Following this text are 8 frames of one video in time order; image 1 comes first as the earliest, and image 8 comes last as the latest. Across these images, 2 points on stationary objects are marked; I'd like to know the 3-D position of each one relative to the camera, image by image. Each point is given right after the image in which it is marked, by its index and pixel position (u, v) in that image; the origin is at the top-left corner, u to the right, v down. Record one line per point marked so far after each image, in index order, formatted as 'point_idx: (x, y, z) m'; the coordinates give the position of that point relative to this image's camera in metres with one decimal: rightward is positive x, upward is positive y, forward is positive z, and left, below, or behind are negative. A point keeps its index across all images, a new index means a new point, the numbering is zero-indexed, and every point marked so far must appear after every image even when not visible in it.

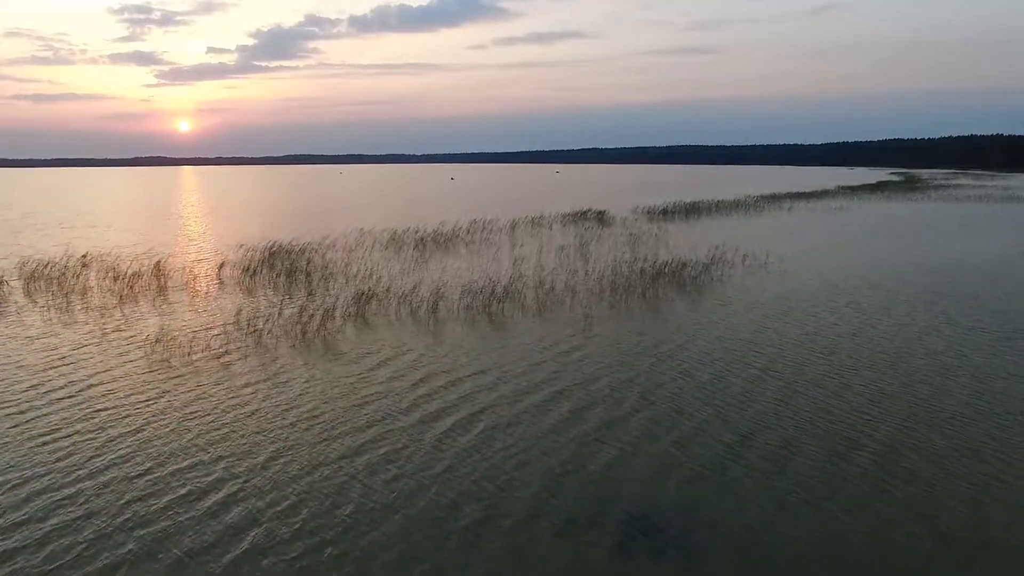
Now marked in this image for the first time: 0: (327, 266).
0: (-2.6, +0.2, +17.2) m
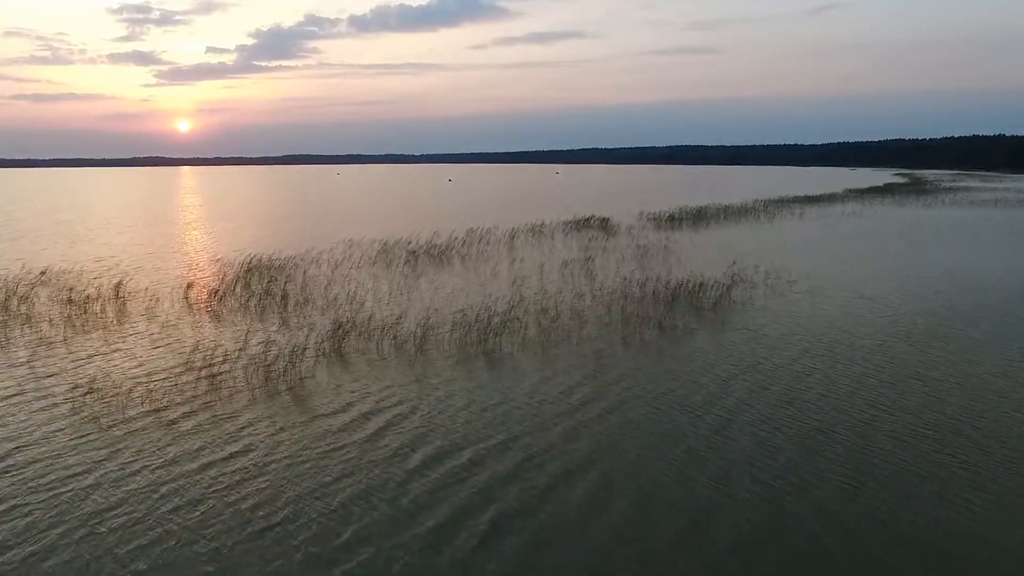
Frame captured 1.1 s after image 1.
0: (-2.6, 0.0, +15.6) m
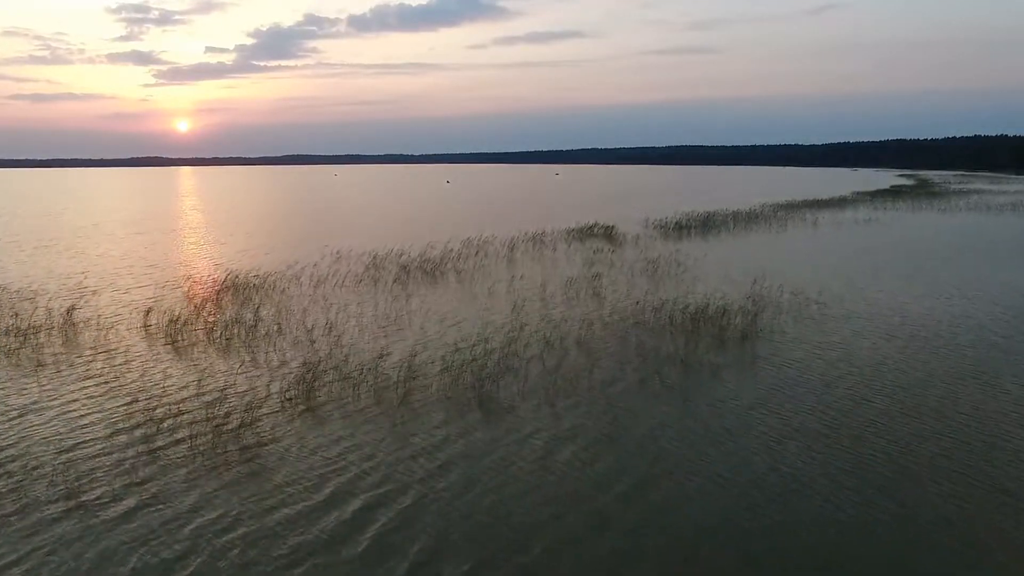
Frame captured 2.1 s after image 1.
0: (-2.6, -0.3, +14.0) m
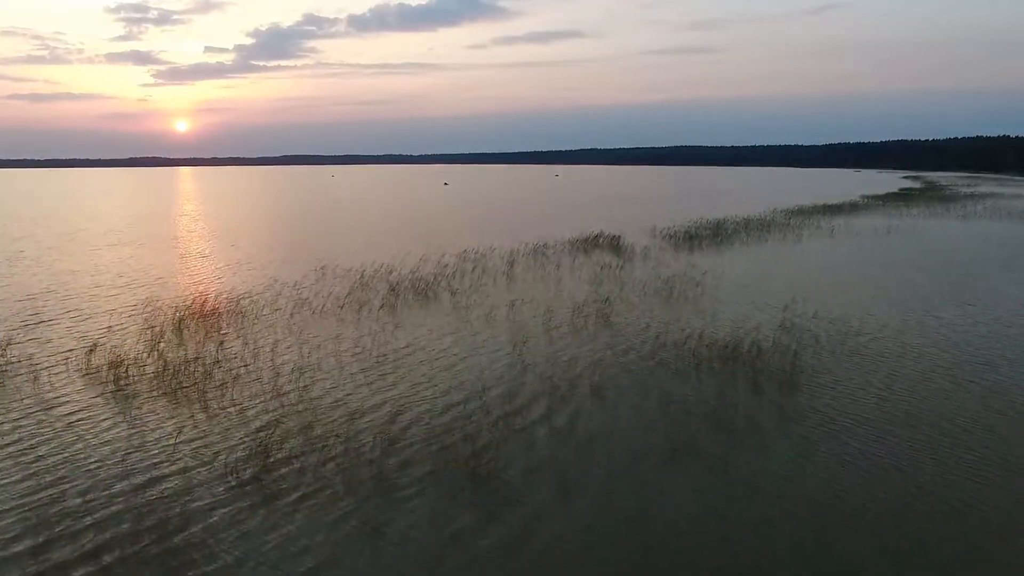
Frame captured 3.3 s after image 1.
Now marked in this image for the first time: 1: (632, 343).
0: (-2.6, -0.6, +12.2) m
1: (+1.2, -0.6, +12.4) m
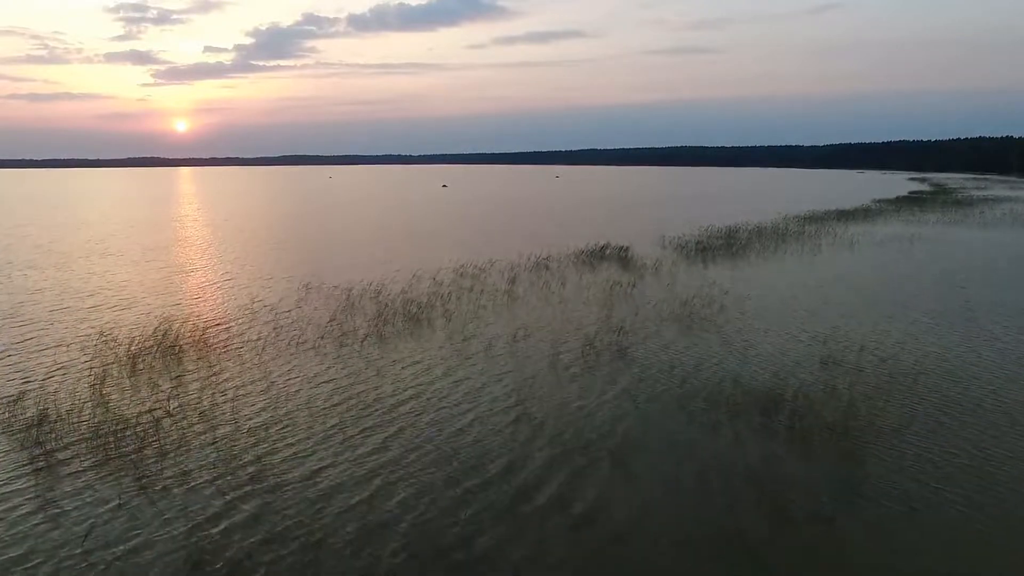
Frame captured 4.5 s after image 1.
0: (-2.5, -1.0, +10.4) m
1: (+1.2, -0.9, +10.6) m
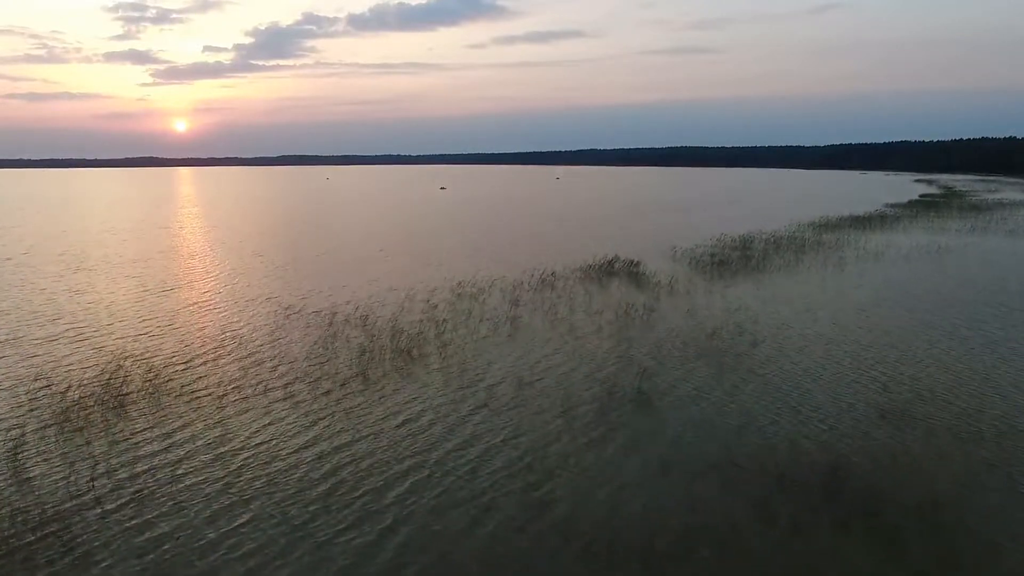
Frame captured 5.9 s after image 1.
0: (-2.5, -1.3, +8.5) m
1: (+1.3, -1.2, +8.7) m
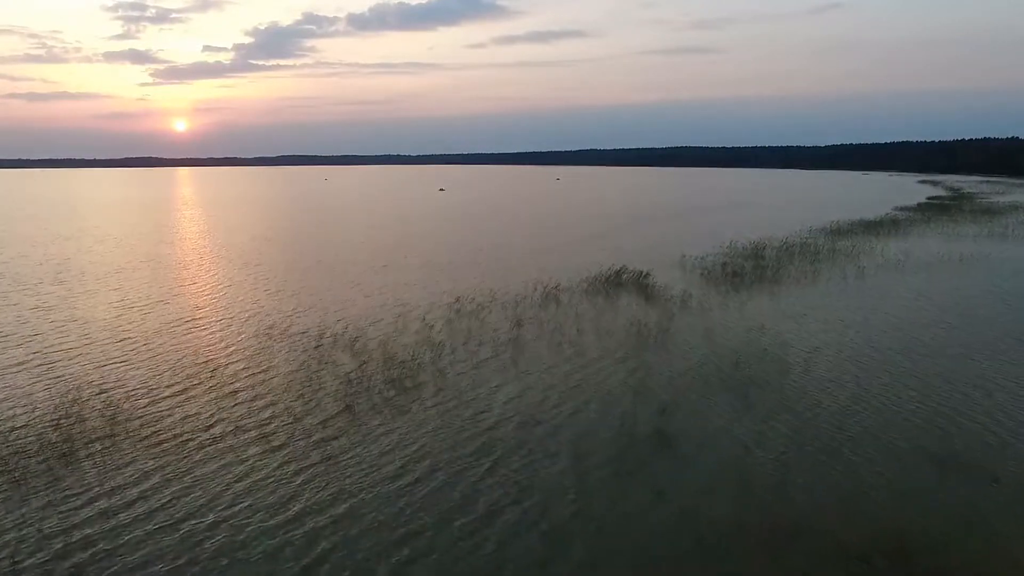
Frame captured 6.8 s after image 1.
0: (-2.5, -1.5, +7.1) m
1: (+1.3, -1.5, +7.3) m
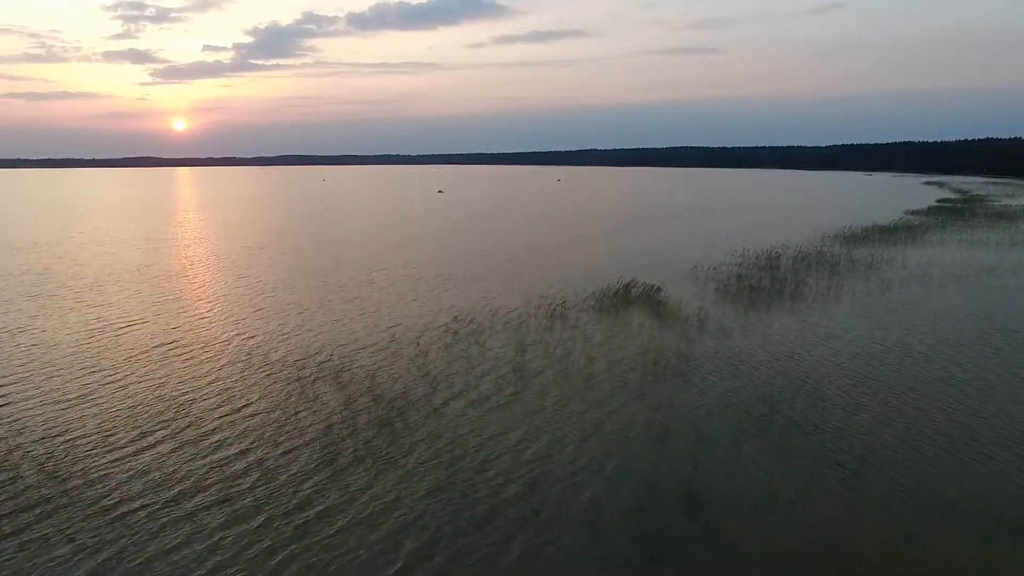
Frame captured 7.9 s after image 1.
0: (-2.4, -1.8, +5.6) m
1: (+1.3, -1.8, +5.8) m
